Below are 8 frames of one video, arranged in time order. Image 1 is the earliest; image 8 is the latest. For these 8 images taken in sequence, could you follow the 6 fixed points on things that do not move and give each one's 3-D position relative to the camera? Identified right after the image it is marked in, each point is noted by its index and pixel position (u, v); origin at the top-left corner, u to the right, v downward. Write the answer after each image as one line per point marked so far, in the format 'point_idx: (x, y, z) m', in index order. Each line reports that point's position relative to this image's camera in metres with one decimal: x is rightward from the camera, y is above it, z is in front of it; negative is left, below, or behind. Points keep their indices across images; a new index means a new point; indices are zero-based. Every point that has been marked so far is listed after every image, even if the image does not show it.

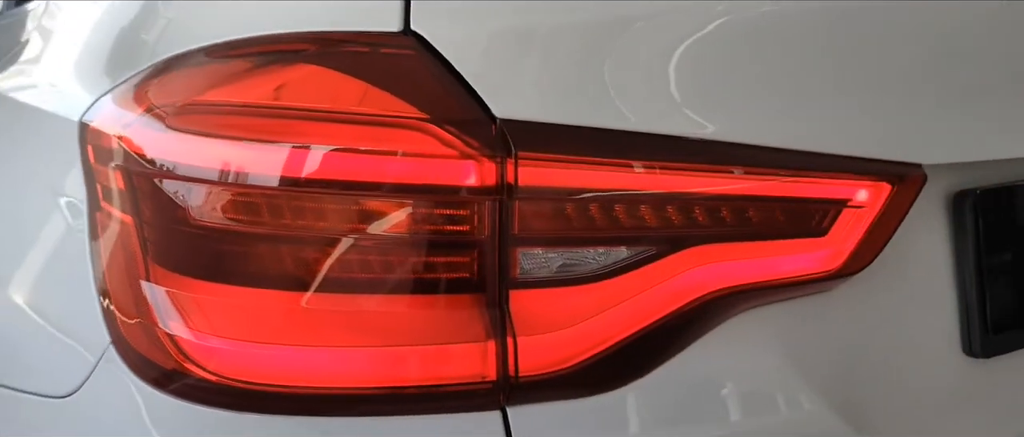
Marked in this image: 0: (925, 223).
0: (+0.3, 0.0, +0.5) m
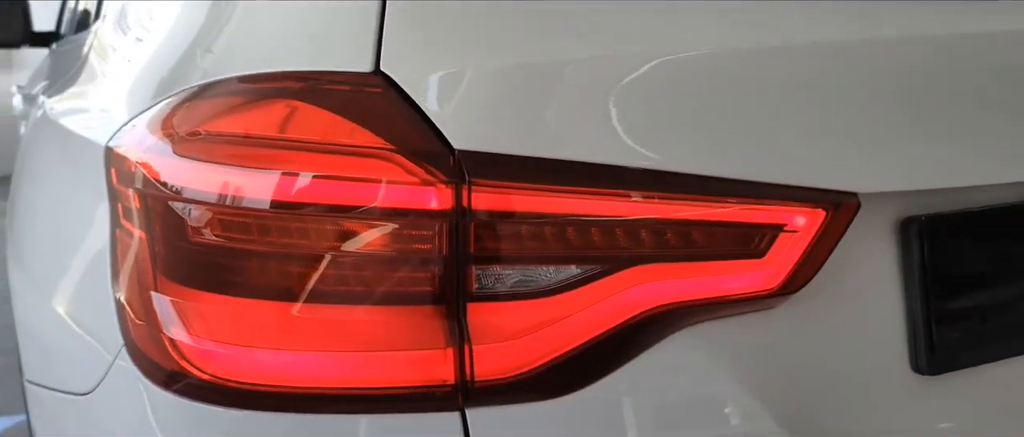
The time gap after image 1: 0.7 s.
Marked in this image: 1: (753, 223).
0: (+0.2, 0.0, +0.6) m
1: (+0.1, 0.0, +0.5) m
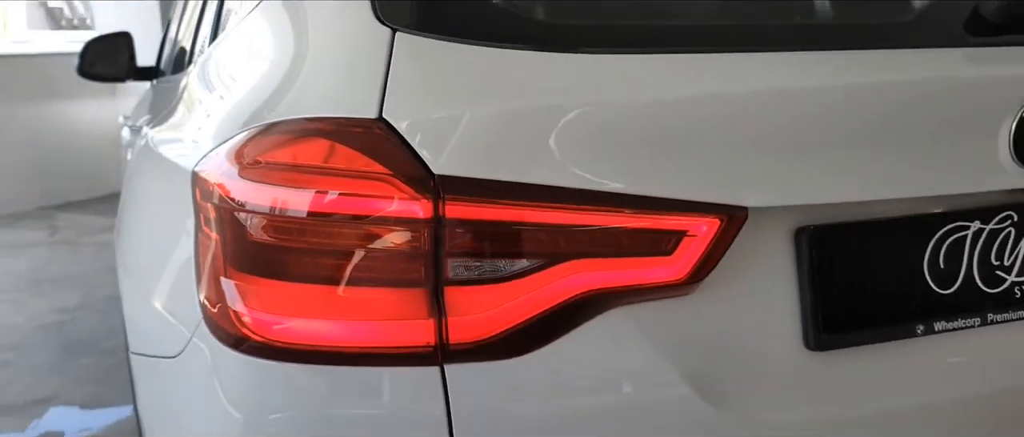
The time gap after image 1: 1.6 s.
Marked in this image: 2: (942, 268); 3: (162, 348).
0: (+0.2, 0.0, +0.7) m
1: (+0.1, 0.0, +0.7) m
2: (+0.4, 0.0, +0.8) m
3: (-0.3, -0.1, +0.9) m
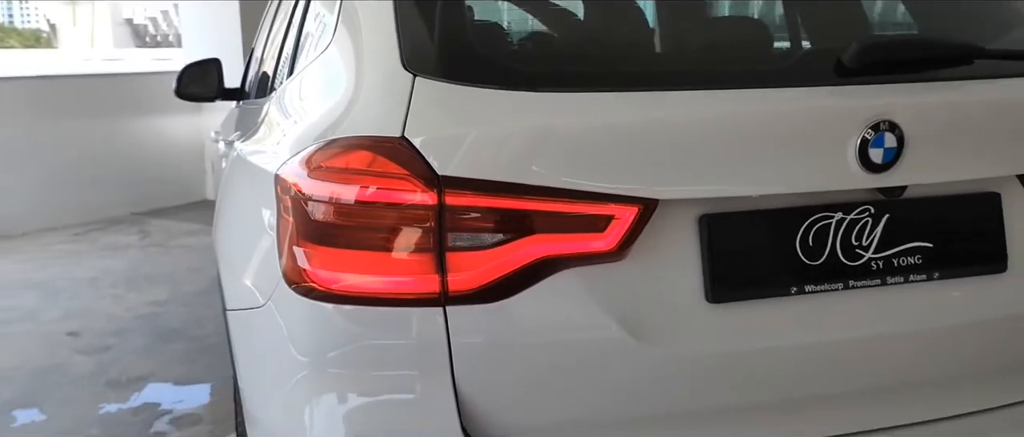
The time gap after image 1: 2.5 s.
0: (+0.2, 0.0, +1.1) m
1: (+0.1, 0.0, +1.0) m
2: (+0.3, 0.0, +1.1) m
3: (-0.3, -0.1, +1.2) m
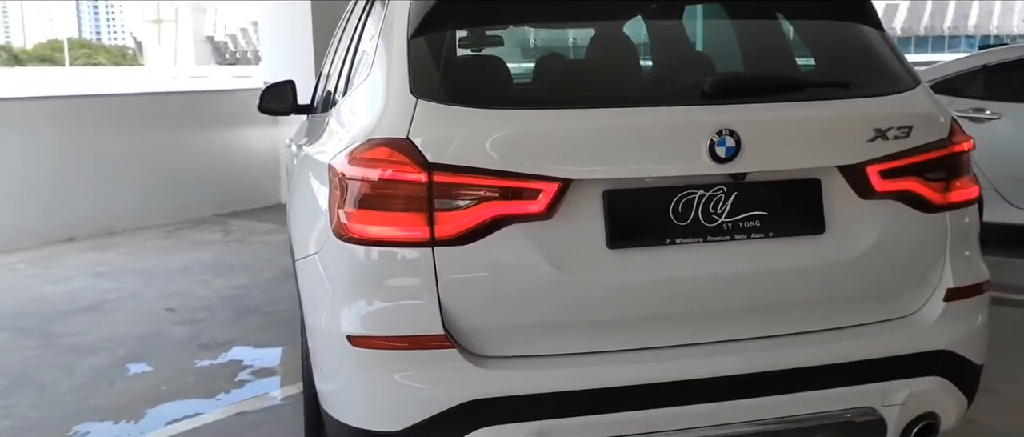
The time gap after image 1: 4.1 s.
0: (+0.1, 0.0, +1.6) m
1: (0.0, +0.1, +1.6) m
2: (+0.3, 0.0, +1.6) m
3: (-0.4, -0.1, +1.8) m
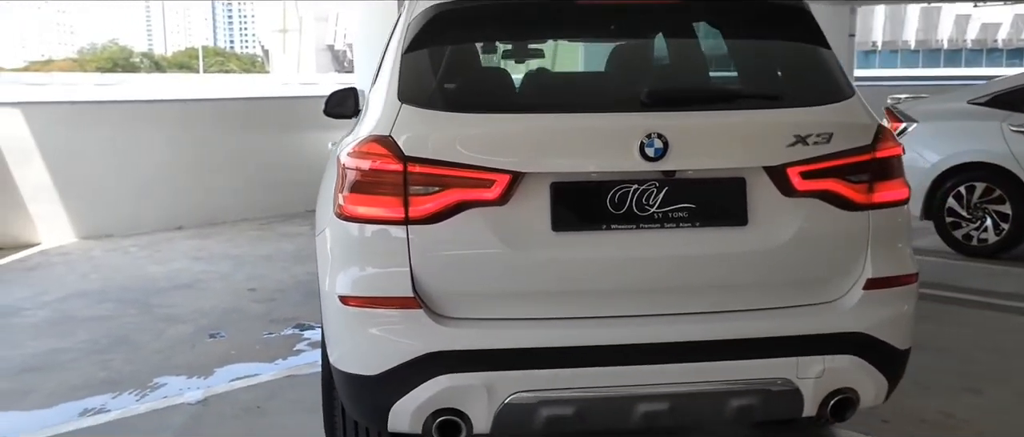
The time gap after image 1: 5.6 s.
0: (+0.1, +0.1, +1.9) m
1: (0.0, +0.1, +1.9) m
2: (+0.2, 0.0, +1.9) m
3: (-0.4, 0.0, +2.2) m
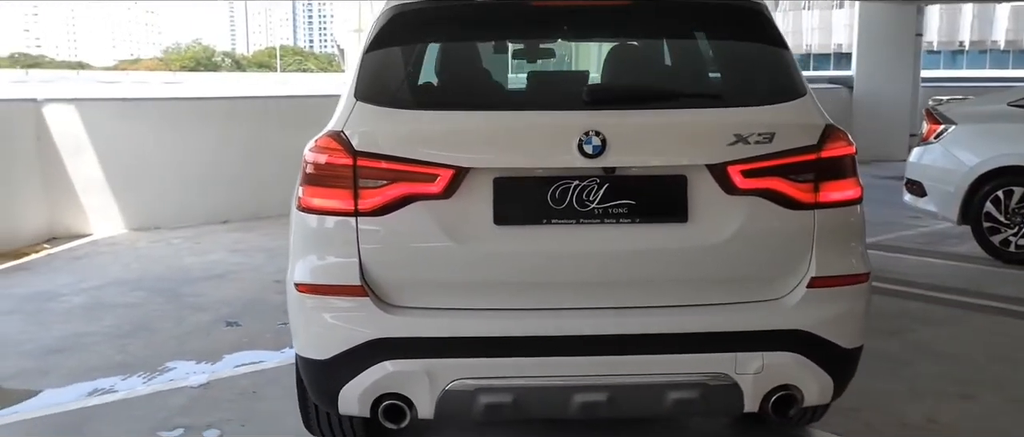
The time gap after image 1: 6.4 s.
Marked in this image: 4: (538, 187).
0: (-0.1, +0.1, +2.0) m
1: (-0.2, +0.1, +2.0) m
2: (+0.1, 0.0, +2.0) m
3: (-0.5, 0.0, +2.3) m
4: (+0.1, +0.1, +2.0) m
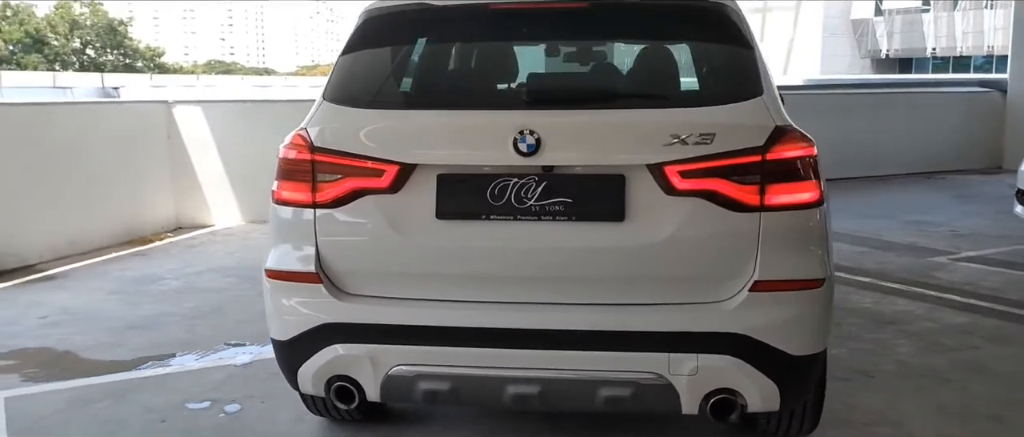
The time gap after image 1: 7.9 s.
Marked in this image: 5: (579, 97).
0: (-0.2, +0.1, +2.1) m
1: (-0.3, +0.1, +2.1) m
2: (0.0, +0.1, +2.0) m
3: (-0.6, 0.0, +2.5) m
4: (-0.1, +0.1, +2.1) m
5: (+0.2, +0.3, +2.1) m
